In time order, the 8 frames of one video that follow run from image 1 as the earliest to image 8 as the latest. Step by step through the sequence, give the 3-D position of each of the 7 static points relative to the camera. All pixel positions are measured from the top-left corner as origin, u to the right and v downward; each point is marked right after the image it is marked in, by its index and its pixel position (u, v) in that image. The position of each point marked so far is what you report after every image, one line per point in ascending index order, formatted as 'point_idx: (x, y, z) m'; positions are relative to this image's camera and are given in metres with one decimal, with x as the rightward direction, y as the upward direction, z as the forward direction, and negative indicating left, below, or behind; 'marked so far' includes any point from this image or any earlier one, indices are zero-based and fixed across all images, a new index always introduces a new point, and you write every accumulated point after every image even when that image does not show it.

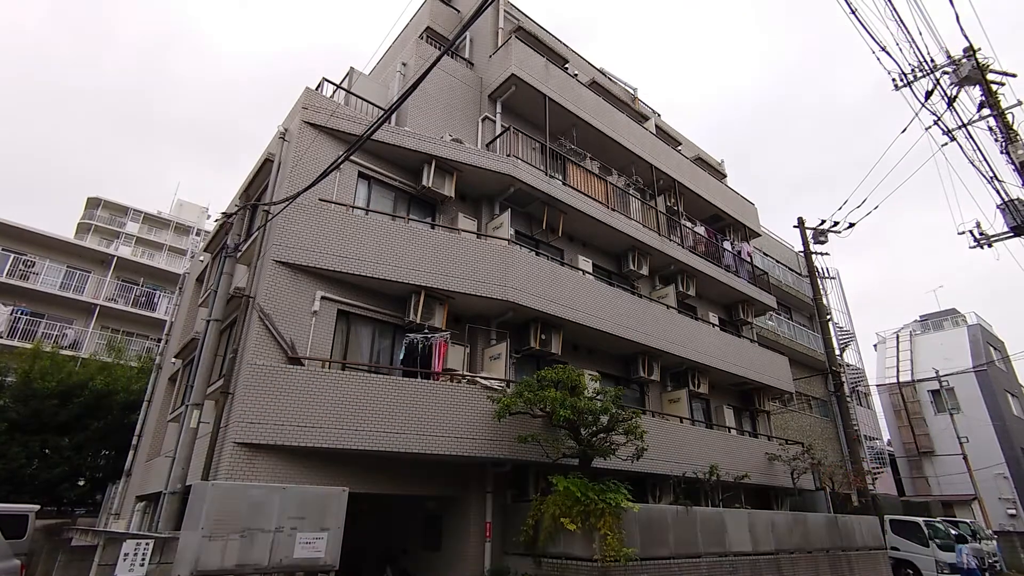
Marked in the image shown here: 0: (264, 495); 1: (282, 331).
0: (-2.6, -2.2, +5.6) m
1: (-3.9, -0.7, +9.1) m
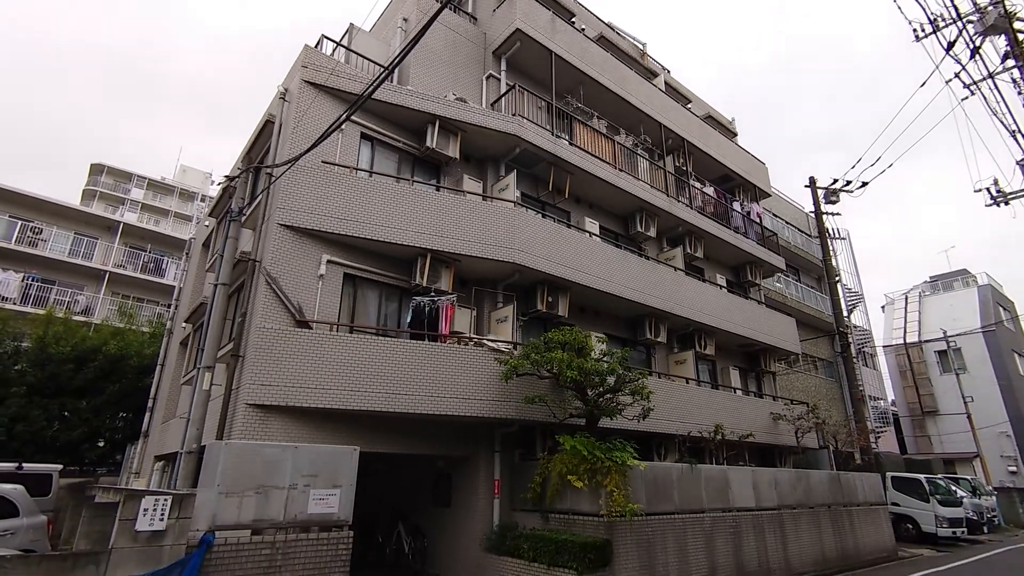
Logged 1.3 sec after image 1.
0: (-2.5, -1.8, +5.7) m
1: (-3.8, -0.1, +9.1) m
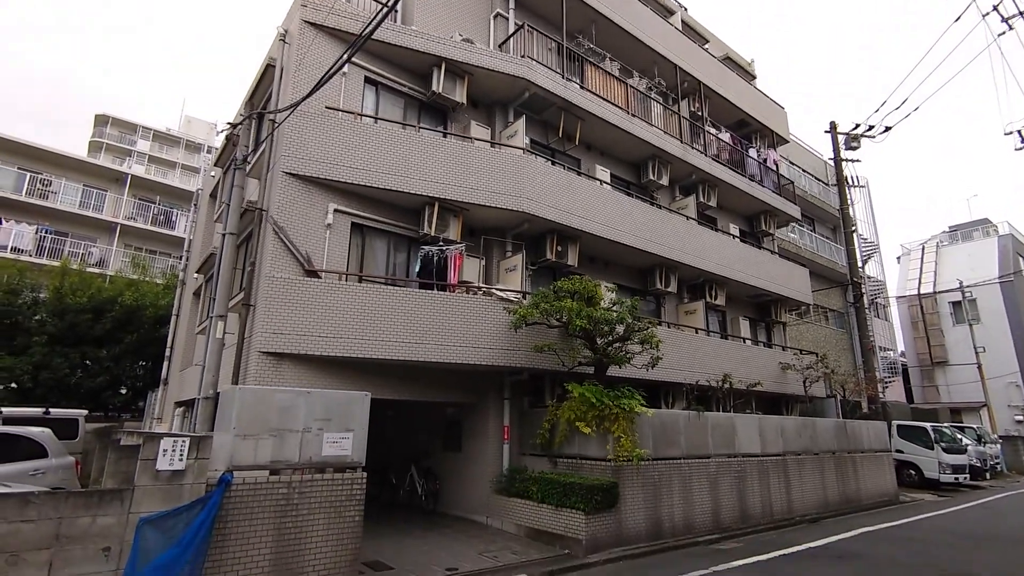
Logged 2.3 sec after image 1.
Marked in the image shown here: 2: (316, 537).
0: (-2.5, -1.2, +5.8) m
1: (-3.7, +0.7, +9.1) m
2: (-2.1, -2.7, +5.6) m
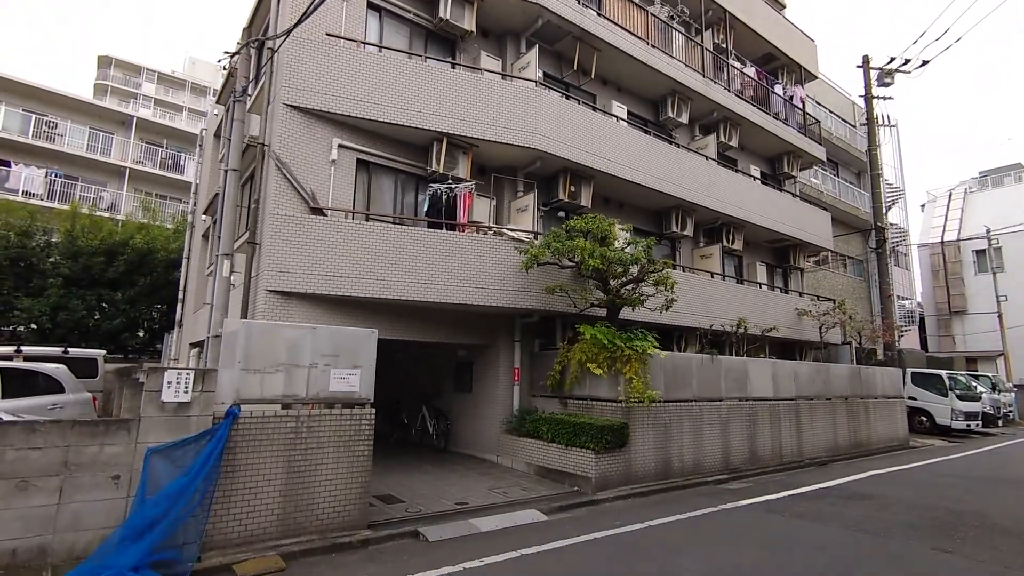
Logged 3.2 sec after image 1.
0: (-2.3, -0.5, +5.7) m
1: (-3.5, +1.8, +8.8) m
2: (-2.0, -2.0, +5.7) m
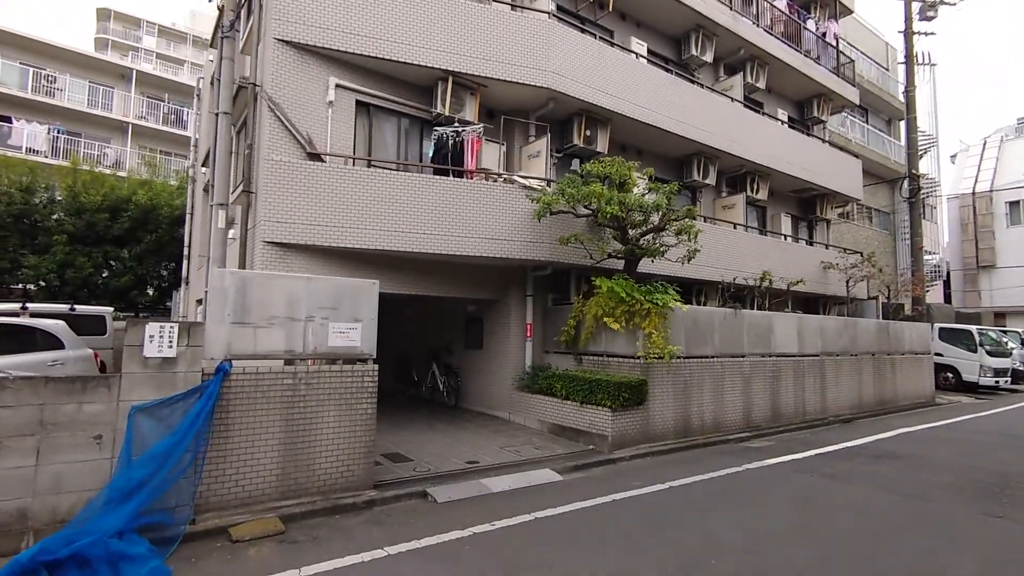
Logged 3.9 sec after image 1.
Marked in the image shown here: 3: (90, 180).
0: (-2.2, 0.0, +5.3) m
1: (-3.3, +2.5, +8.2) m
2: (-1.9, -1.4, +5.3) m
3: (-13.6, +3.5, +17.0) m
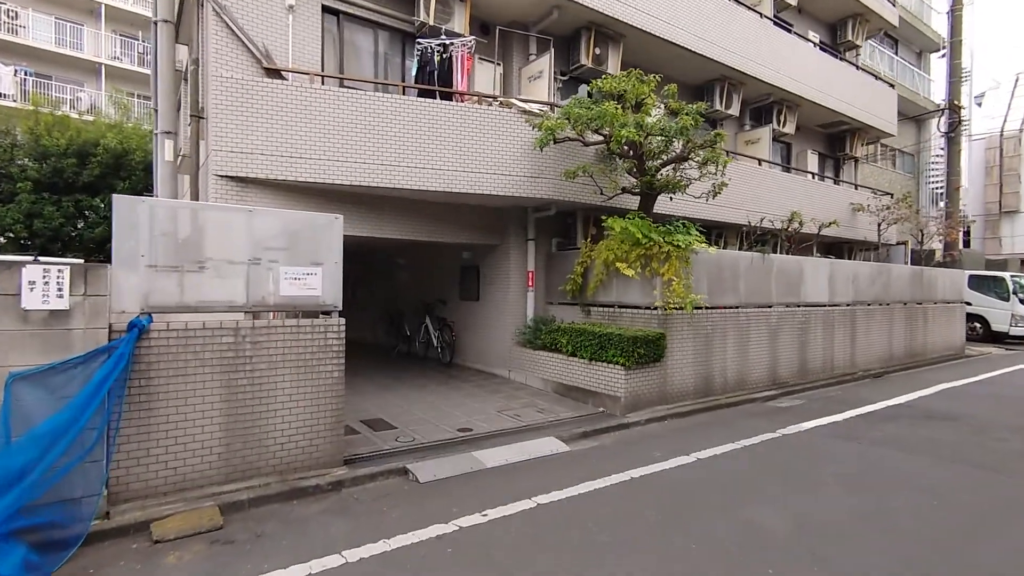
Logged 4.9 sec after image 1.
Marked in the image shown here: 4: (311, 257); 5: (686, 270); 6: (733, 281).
0: (-2.3, +0.6, +4.2) m
1: (-3.4, +3.3, +6.8) m
2: (-1.9, -0.9, +4.4) m
3: (-13.6, +5.0, +15.6) m
4: (-1.7, +0.3, +4.5) m
5: (+2.4, +0.2, +7.2) m
6: (+3.3, +0.1, +8.0) m
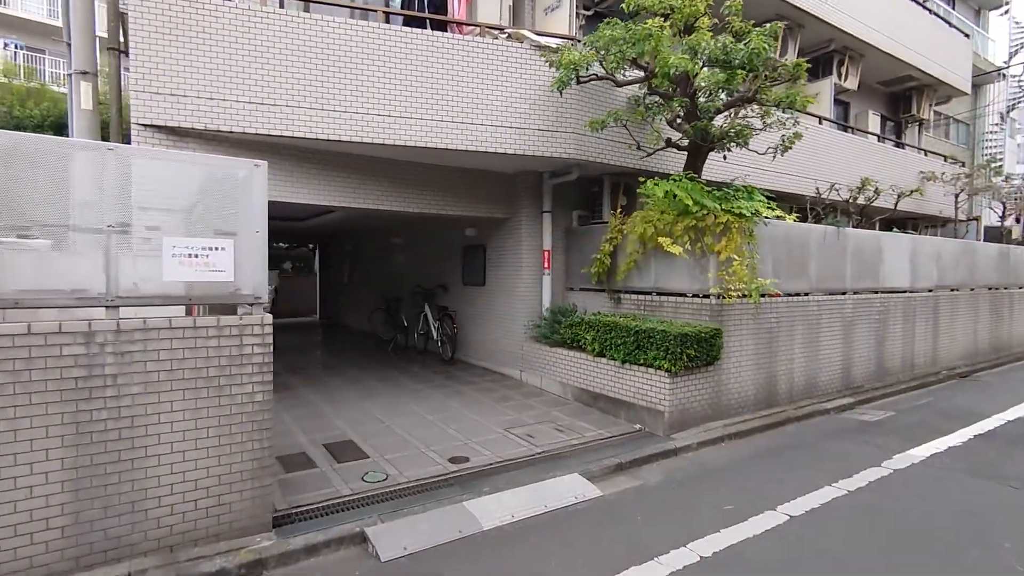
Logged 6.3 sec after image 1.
0: (-2.2, +0.6, +2.7) m
1: (-3.3, +3.5, +5.3) m
2: (-1.9, -0.8, +2.9) m
3: (-13.2, +5.4, +14.2) m
4: (-1.7, +0.4, +3.0) m
5: (+2.5, +0.4, +5.6) m
6: (+3.5, +0.3, +6.3) m
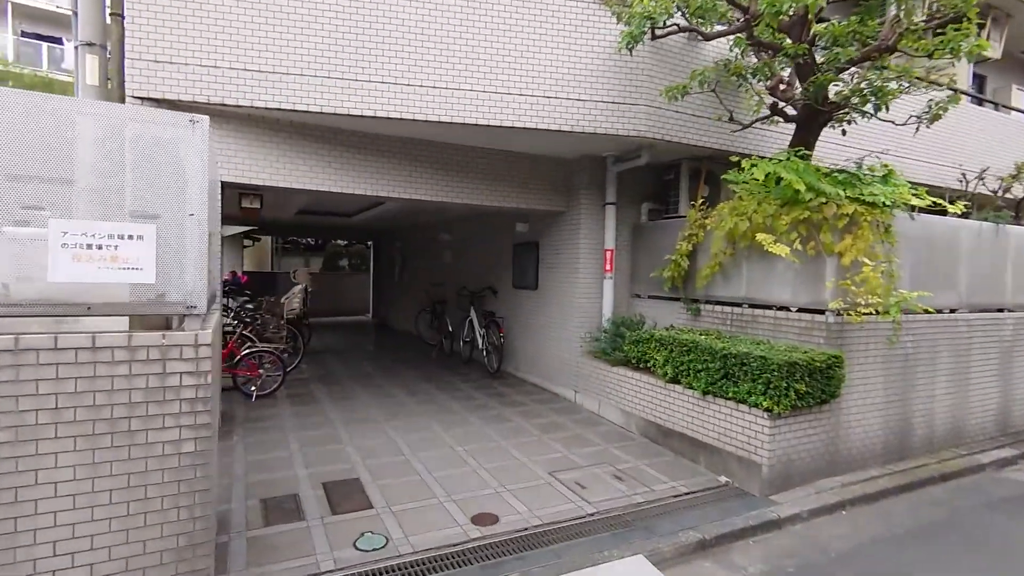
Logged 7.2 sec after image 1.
0: (-2.1, +0.6, +1.9) m
1: (-2.8, +3.5, +4.6) m
2: (-1.7, -0.8, +2.0) m
3: (-11.5, +5.6, +14.7) m
4: (-1.5, +0.3, +2.2) m
5: (+2.9, +0.3, +4.2) m
6: (+4.0, +0.2, +4.8) m
